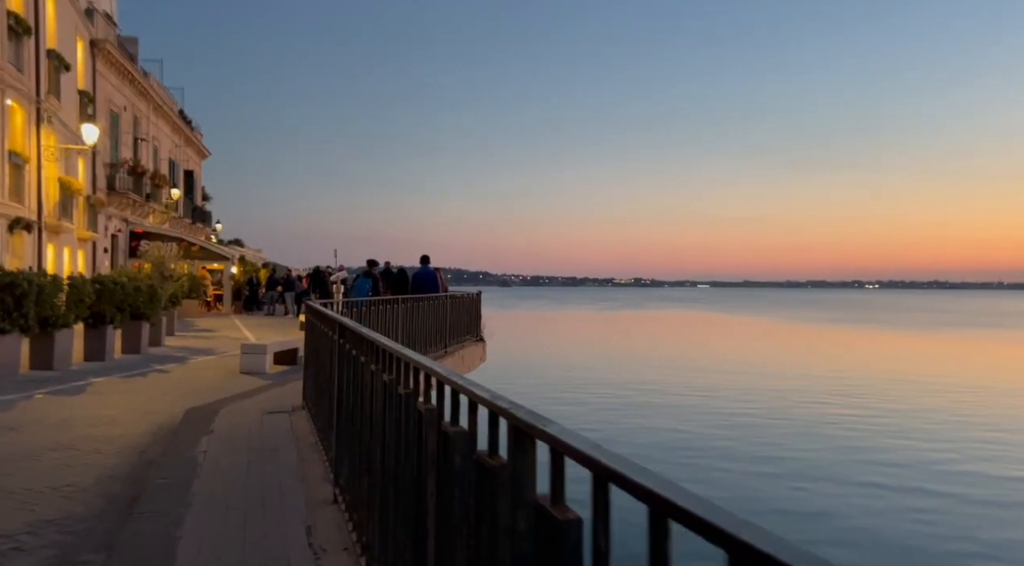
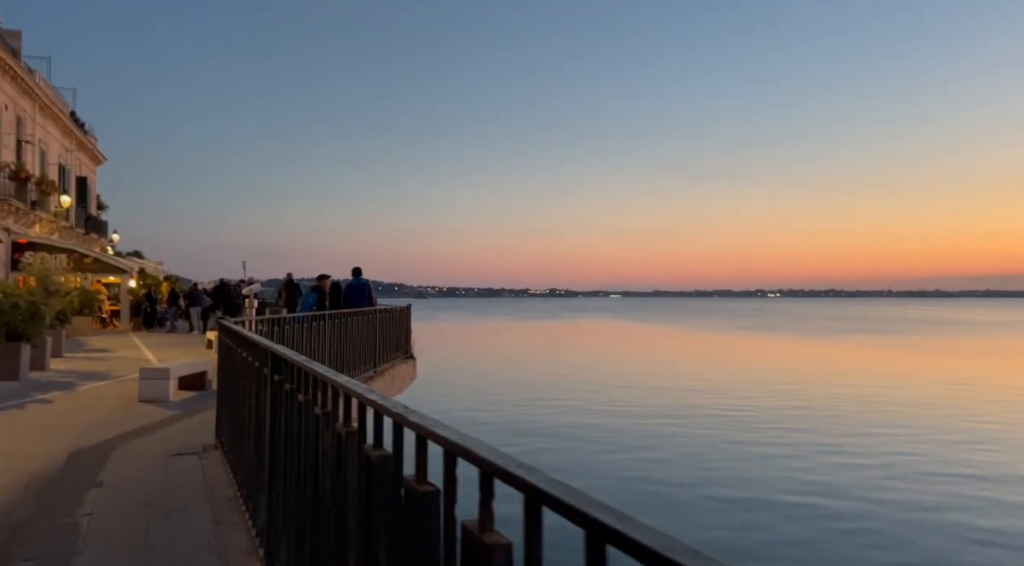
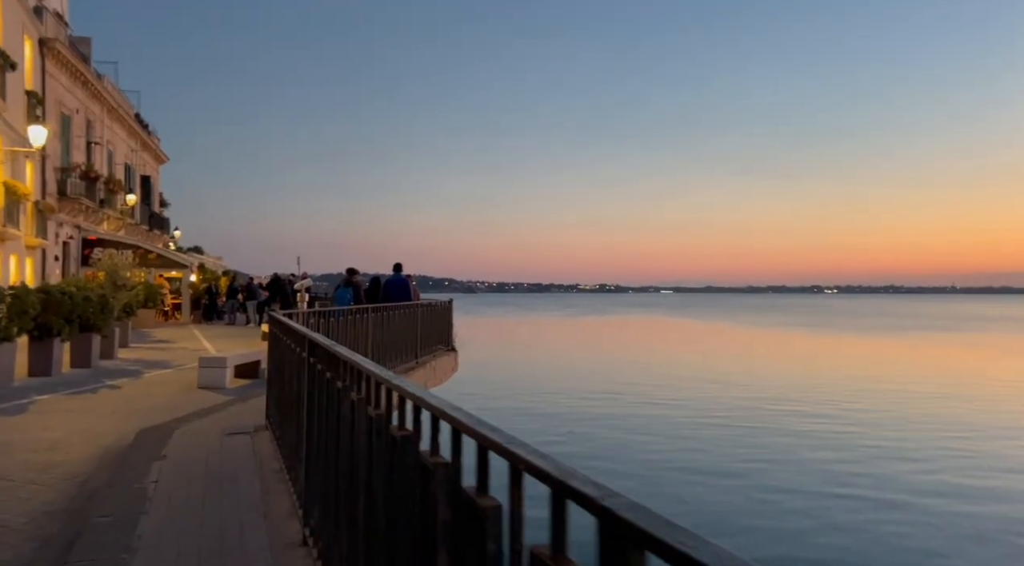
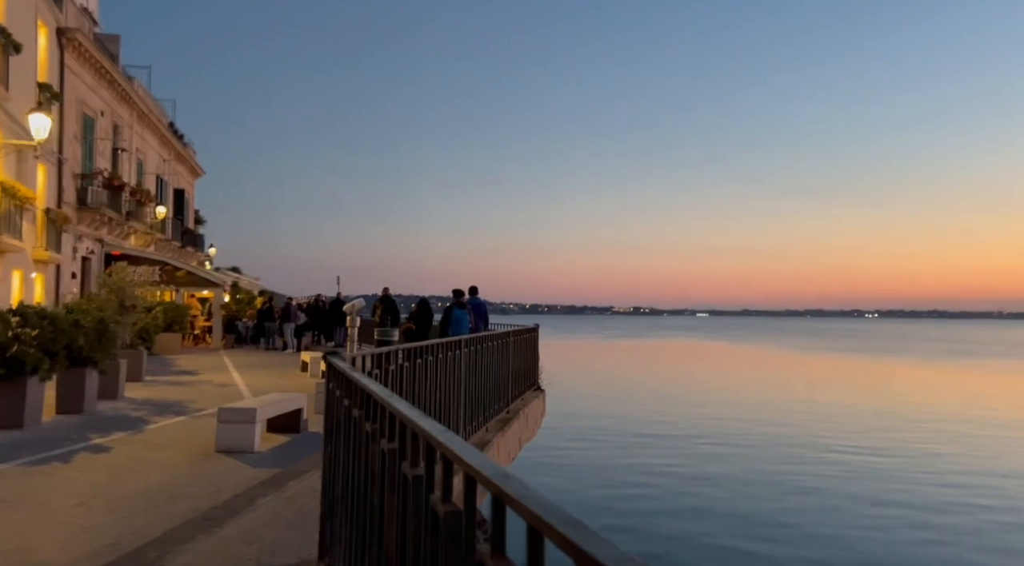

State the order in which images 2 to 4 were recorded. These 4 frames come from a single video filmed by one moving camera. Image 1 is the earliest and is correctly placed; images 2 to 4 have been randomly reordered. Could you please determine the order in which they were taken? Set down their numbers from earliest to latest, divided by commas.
3, 2, 4
